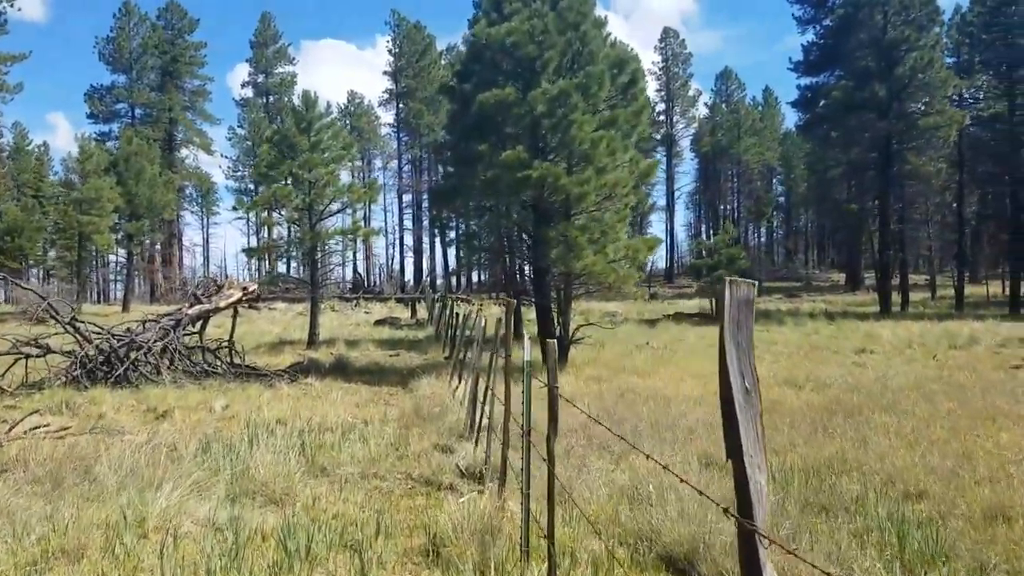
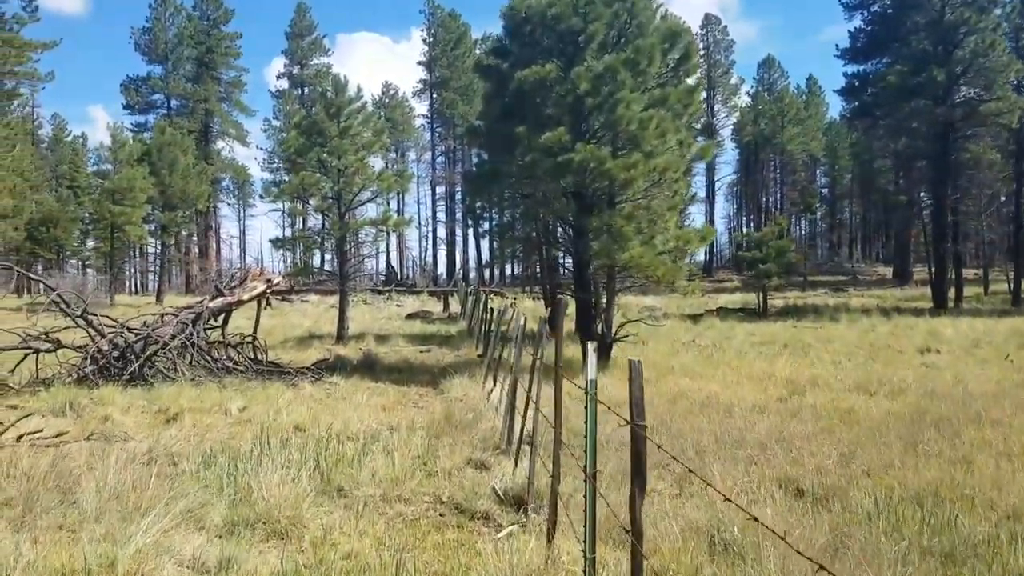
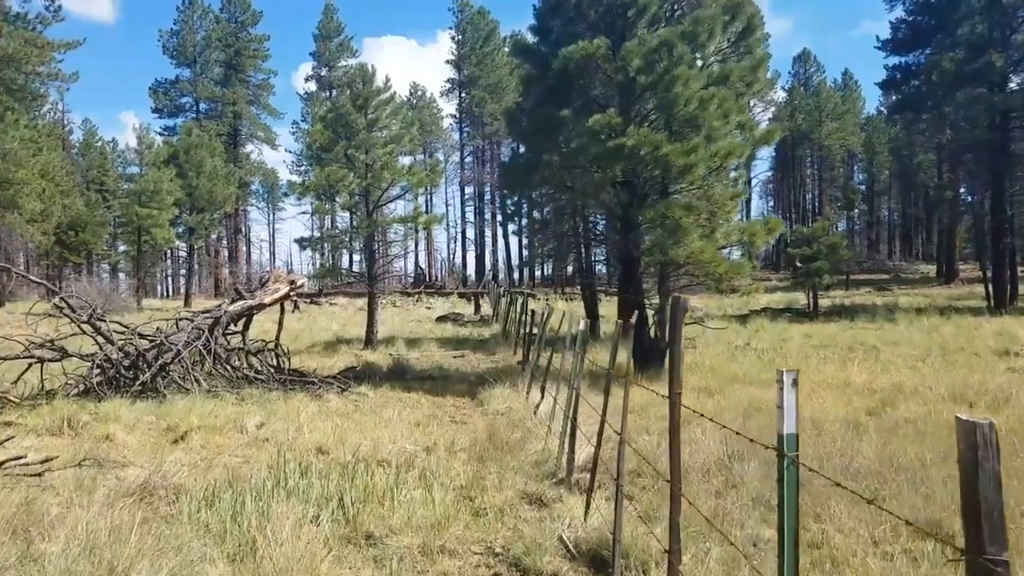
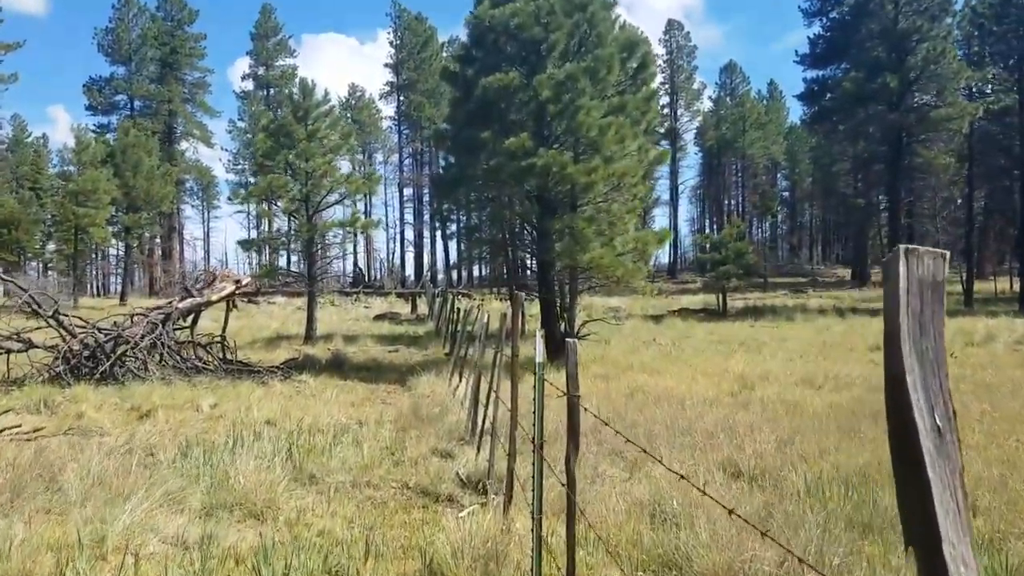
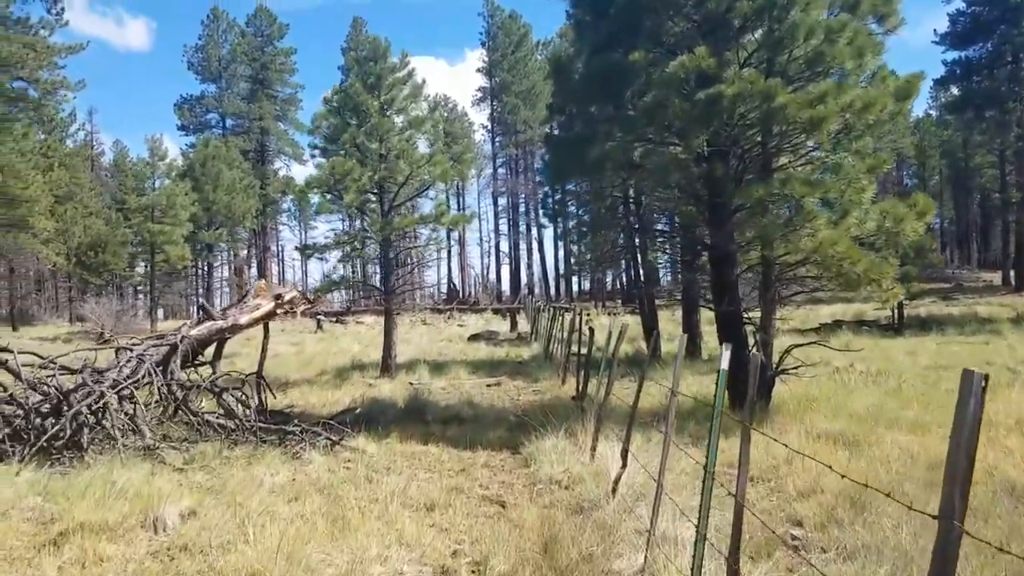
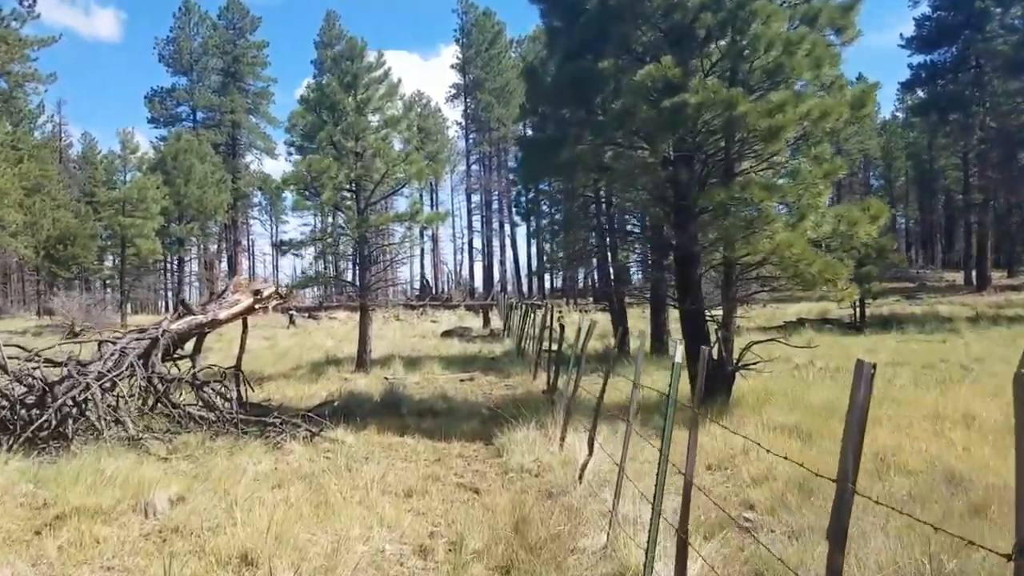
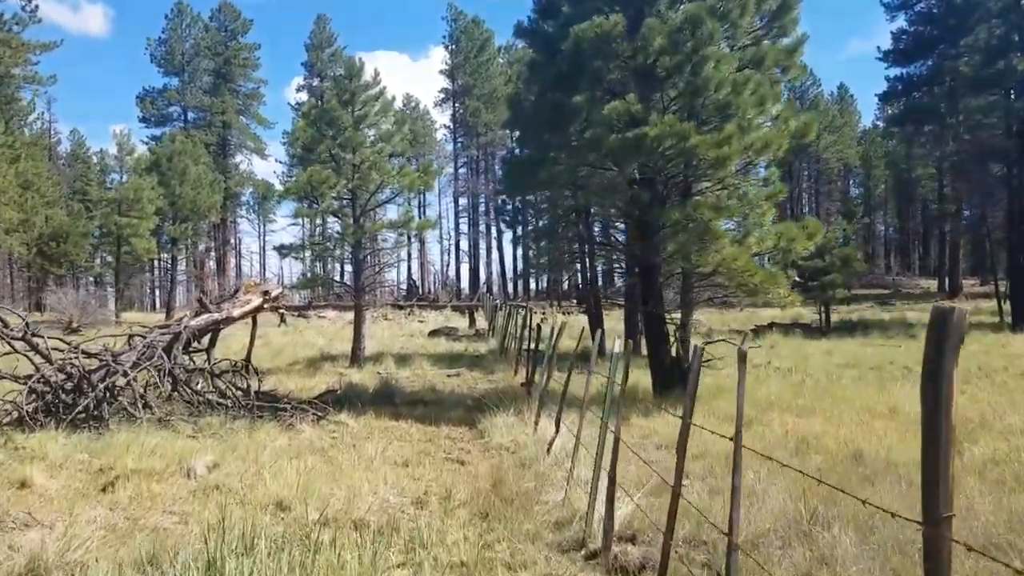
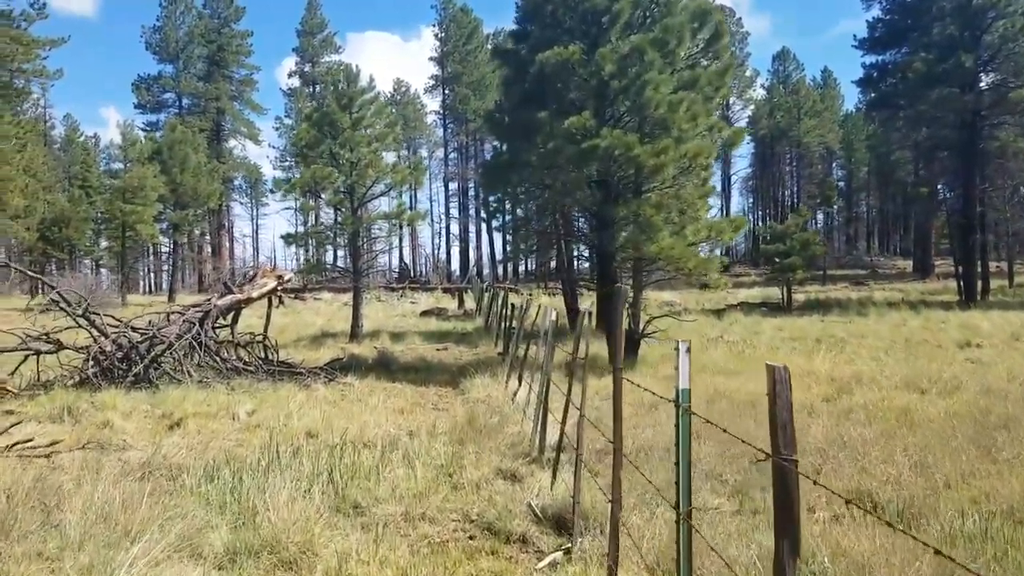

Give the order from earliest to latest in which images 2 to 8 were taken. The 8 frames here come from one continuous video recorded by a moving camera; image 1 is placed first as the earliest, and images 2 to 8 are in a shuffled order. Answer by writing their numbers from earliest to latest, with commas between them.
4, 2, 8, 3, 7, 6, 5
